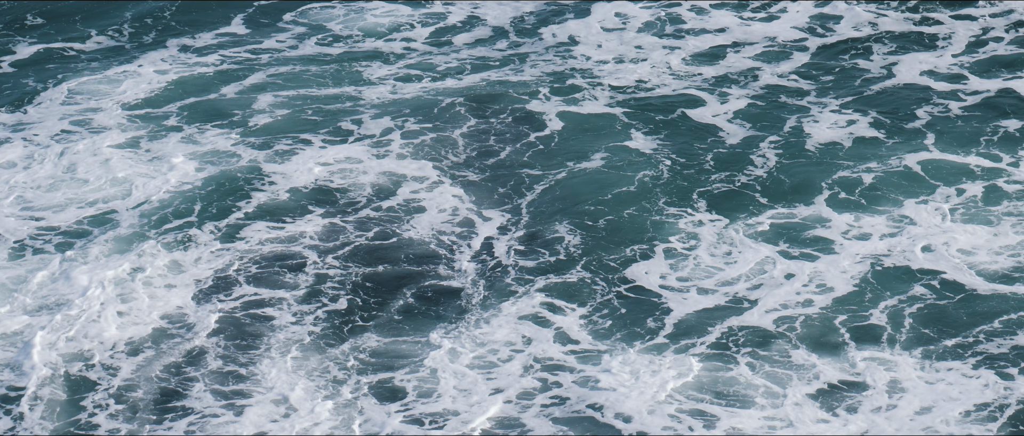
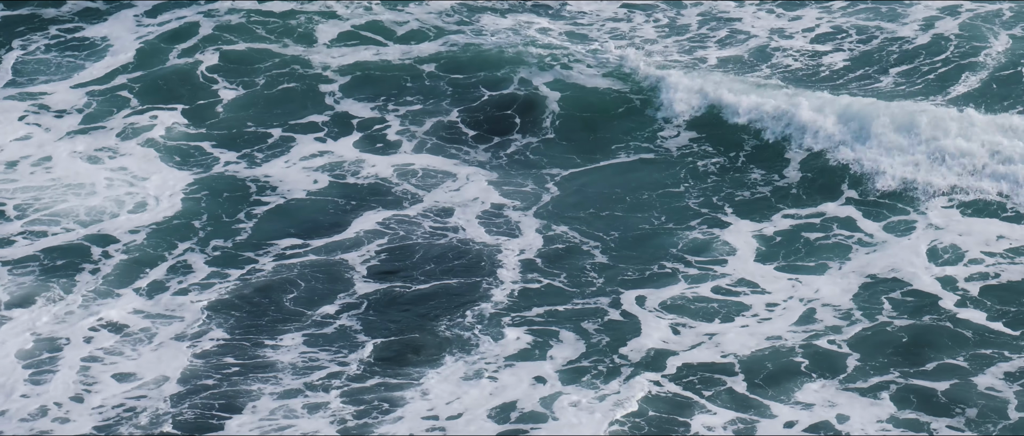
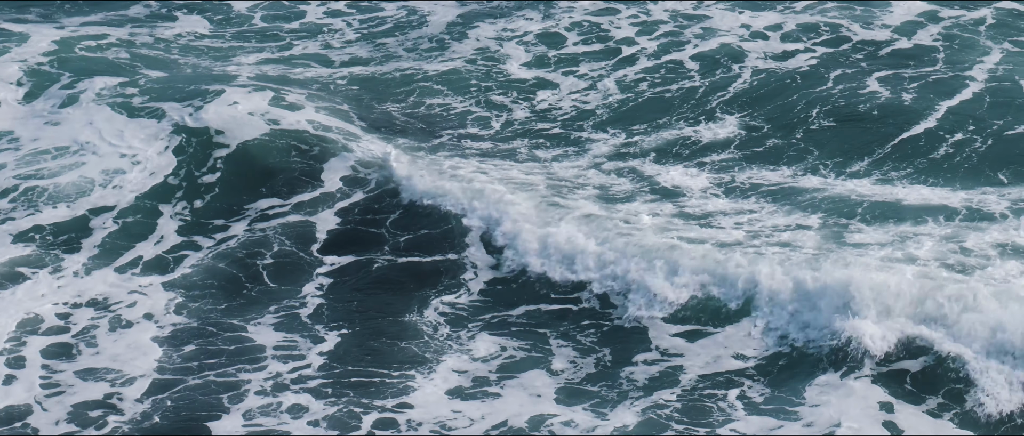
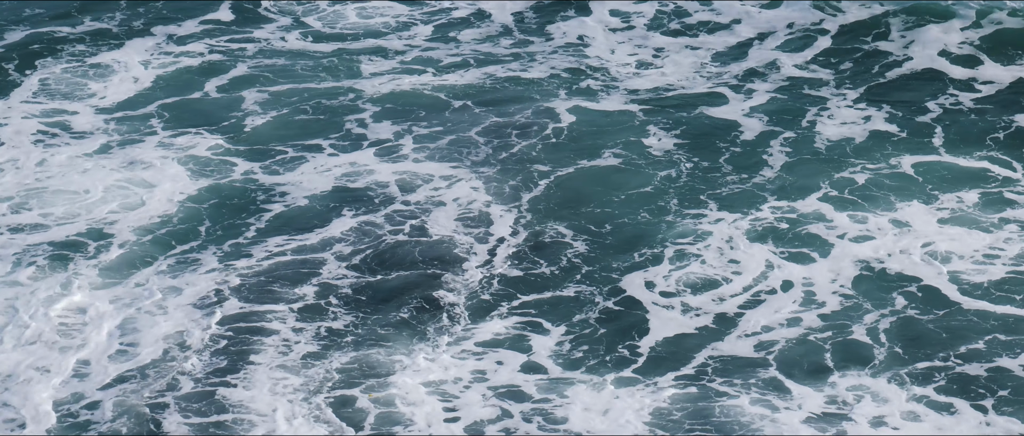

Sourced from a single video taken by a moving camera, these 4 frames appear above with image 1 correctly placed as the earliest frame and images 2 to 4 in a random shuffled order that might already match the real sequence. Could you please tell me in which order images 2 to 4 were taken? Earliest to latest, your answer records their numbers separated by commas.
4, 2, 3
